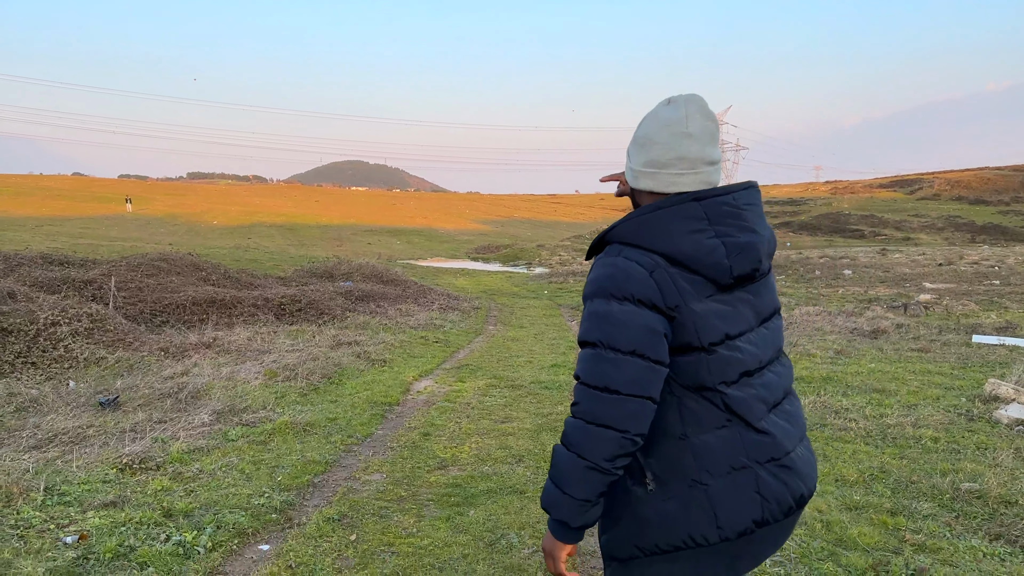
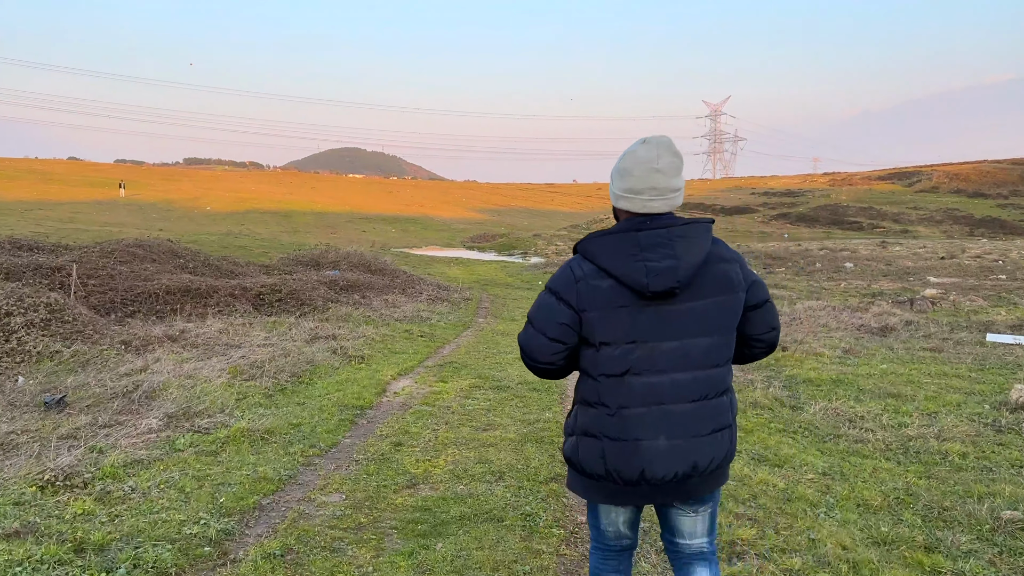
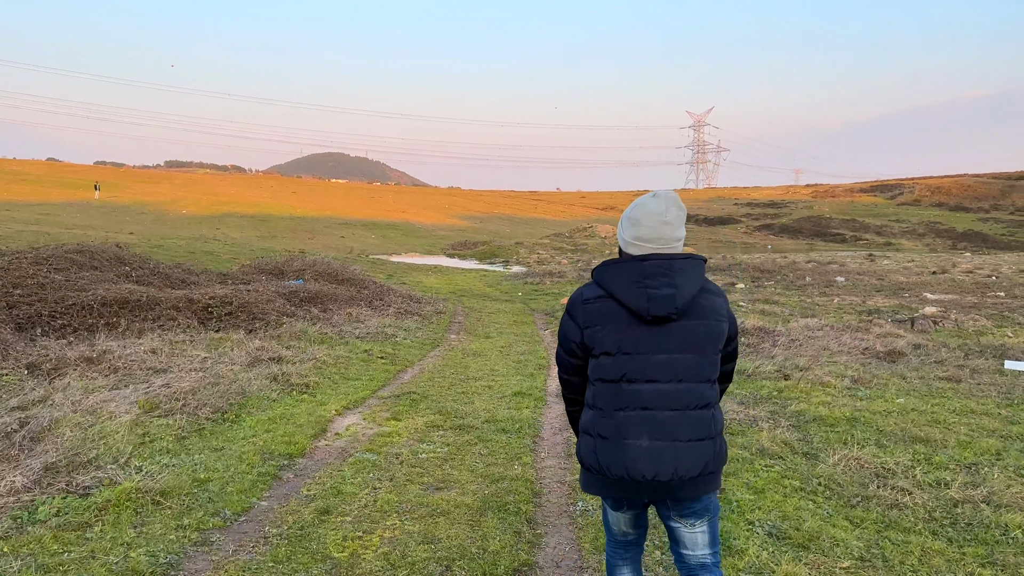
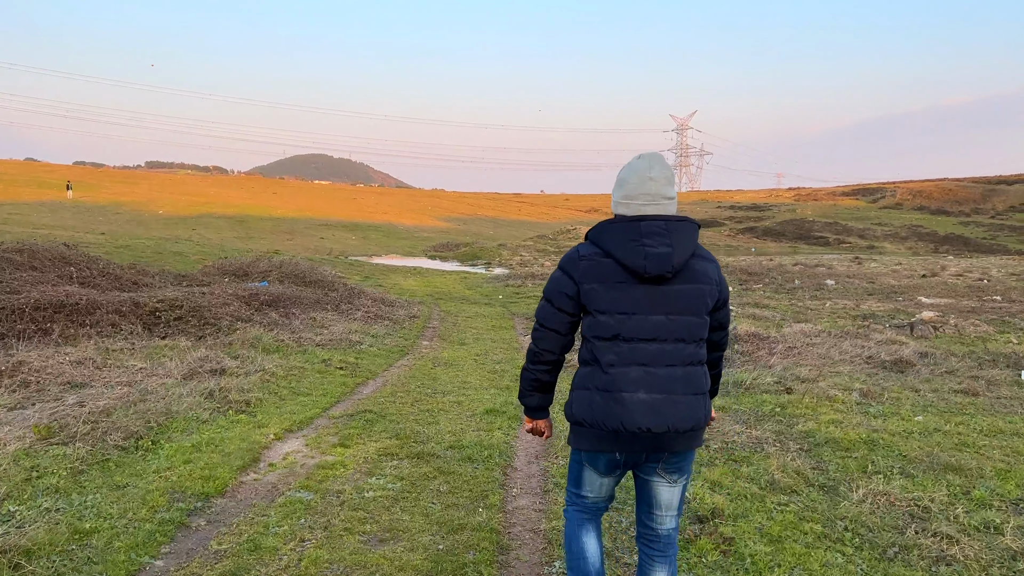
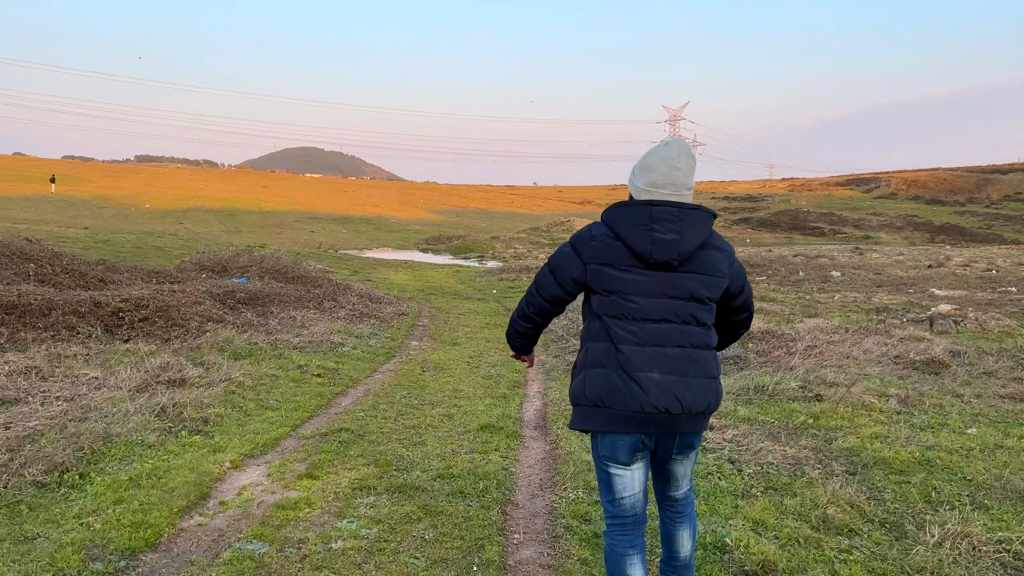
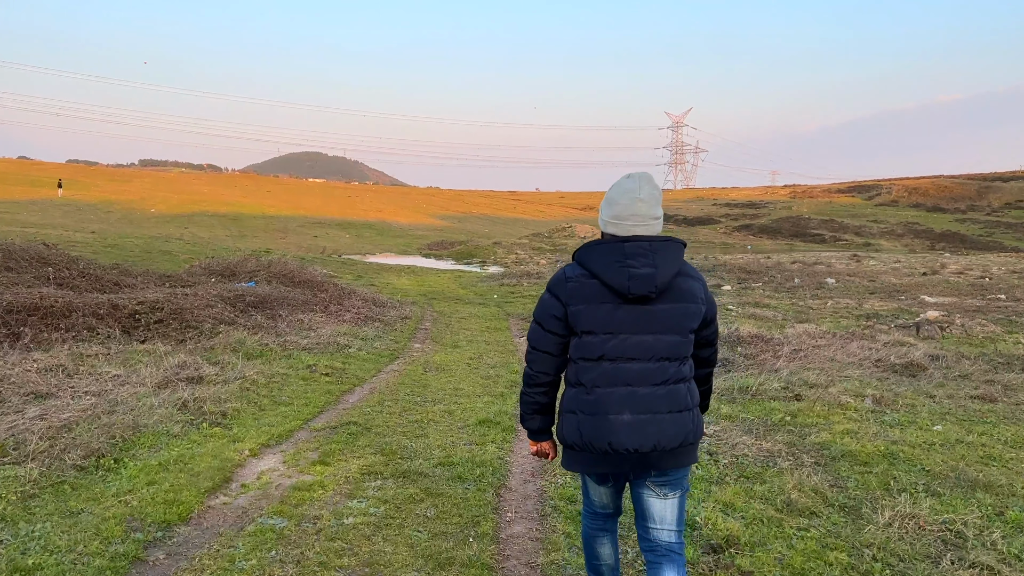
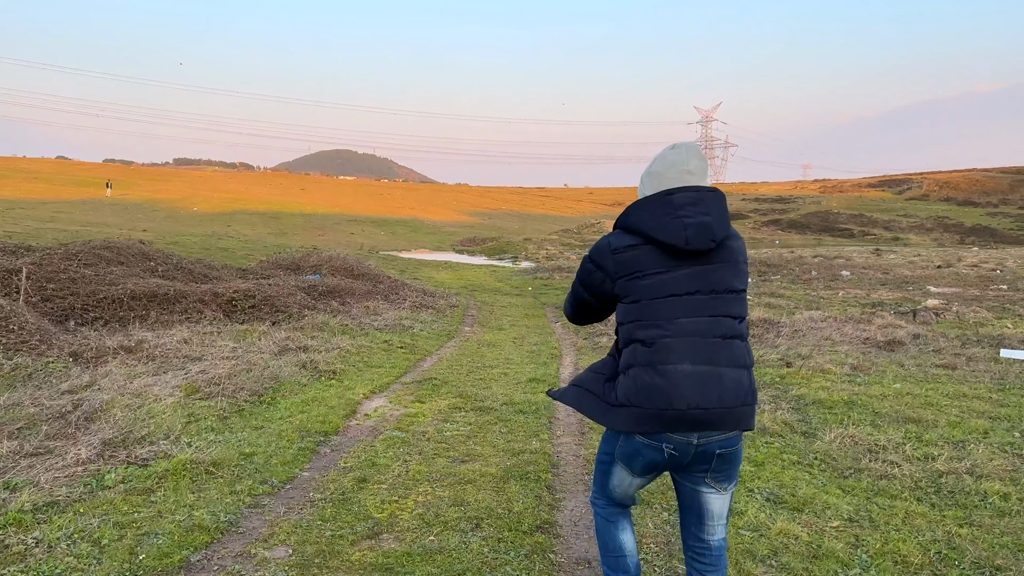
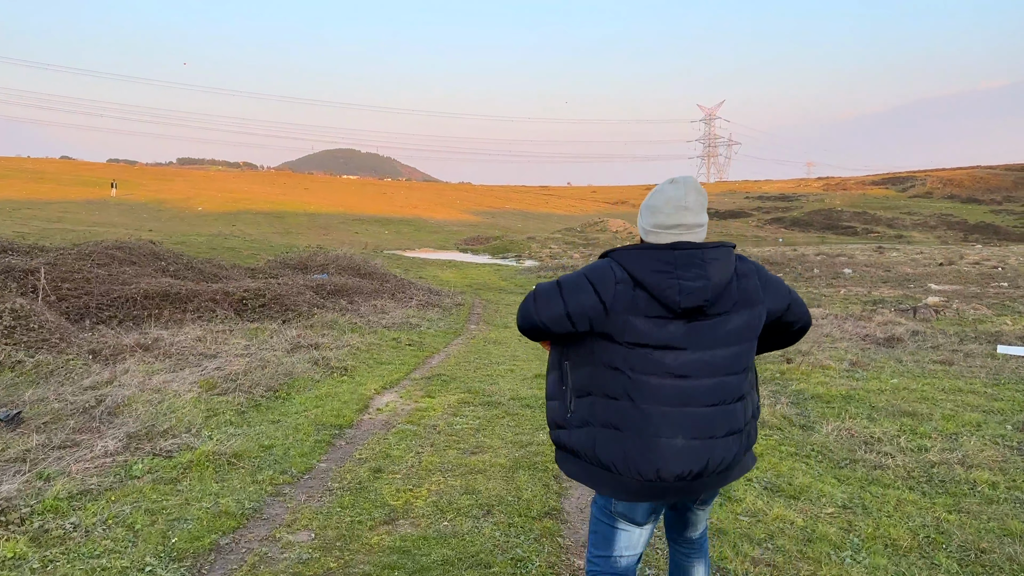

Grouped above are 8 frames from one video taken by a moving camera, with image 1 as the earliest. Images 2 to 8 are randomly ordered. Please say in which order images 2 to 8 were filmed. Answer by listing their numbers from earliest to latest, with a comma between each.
2, 8, 7, 3, 4, 6, 5
